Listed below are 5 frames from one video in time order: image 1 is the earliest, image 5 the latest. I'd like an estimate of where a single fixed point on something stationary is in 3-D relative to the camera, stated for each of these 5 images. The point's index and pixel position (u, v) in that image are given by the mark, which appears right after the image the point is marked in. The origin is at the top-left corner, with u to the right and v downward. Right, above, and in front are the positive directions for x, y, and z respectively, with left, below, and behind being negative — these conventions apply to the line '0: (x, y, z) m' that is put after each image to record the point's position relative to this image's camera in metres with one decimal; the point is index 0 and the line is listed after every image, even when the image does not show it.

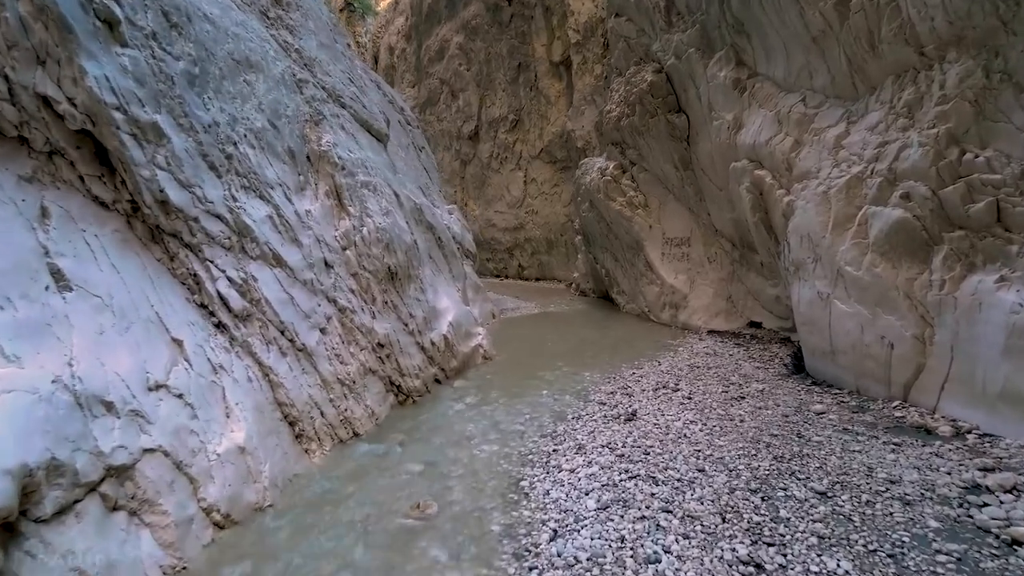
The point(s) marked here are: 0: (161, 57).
0: (-3.1, +2.1, +5.2) m
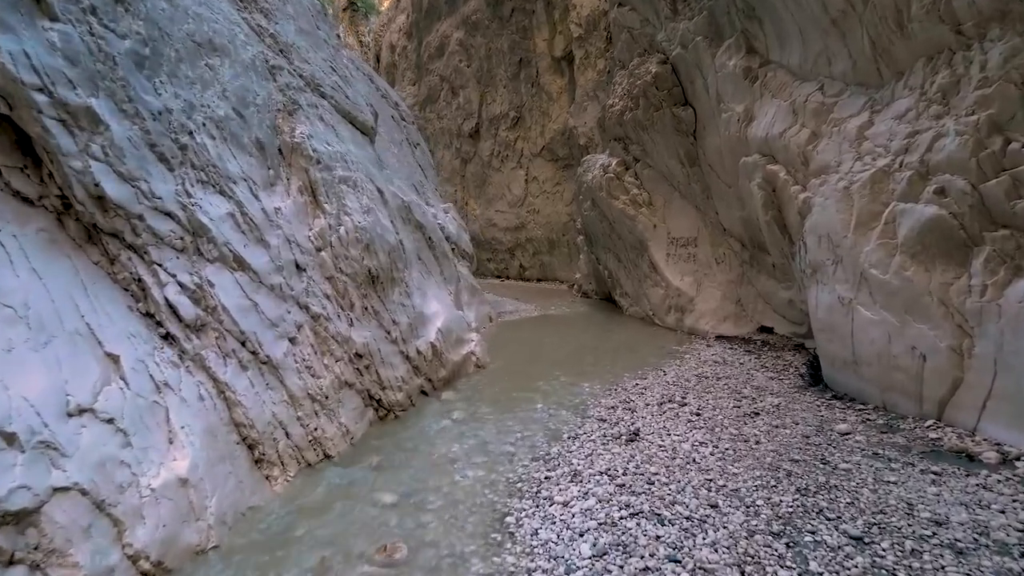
0: (-3.2, +2.0, +4.6) m
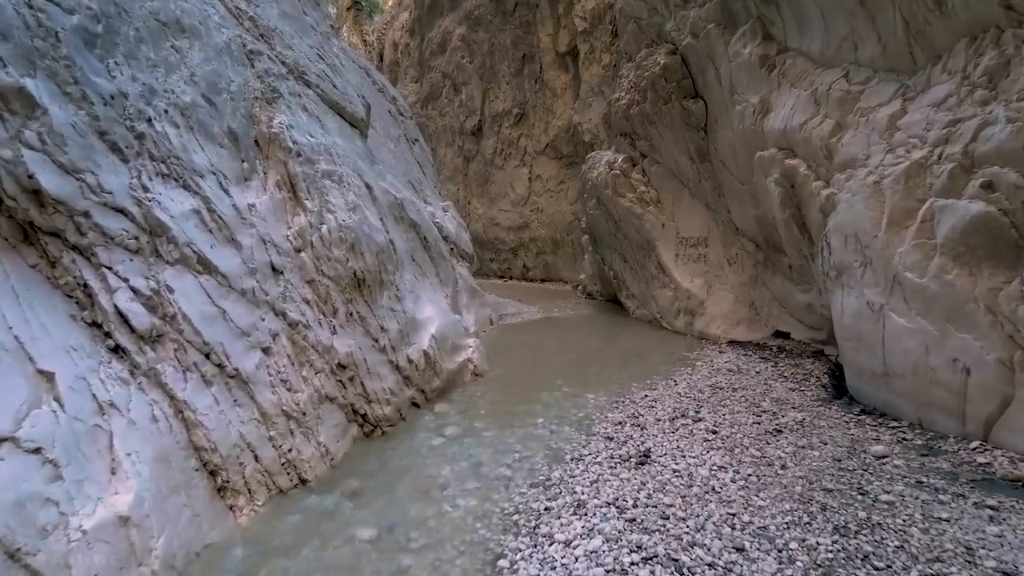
0: (-3.3, +2.0, +4.1) m
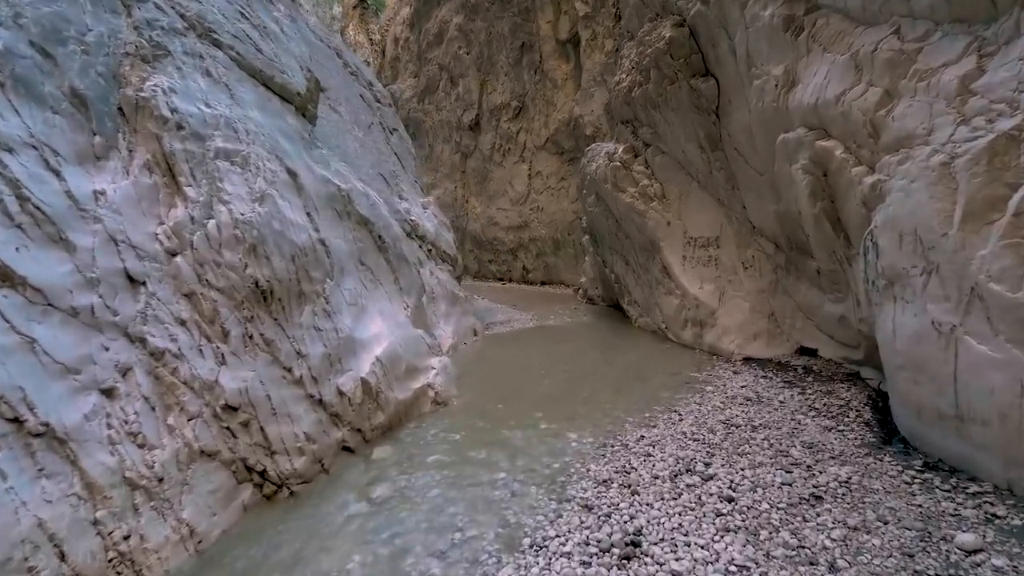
0: (-3.7, +1.8, +2.7) m
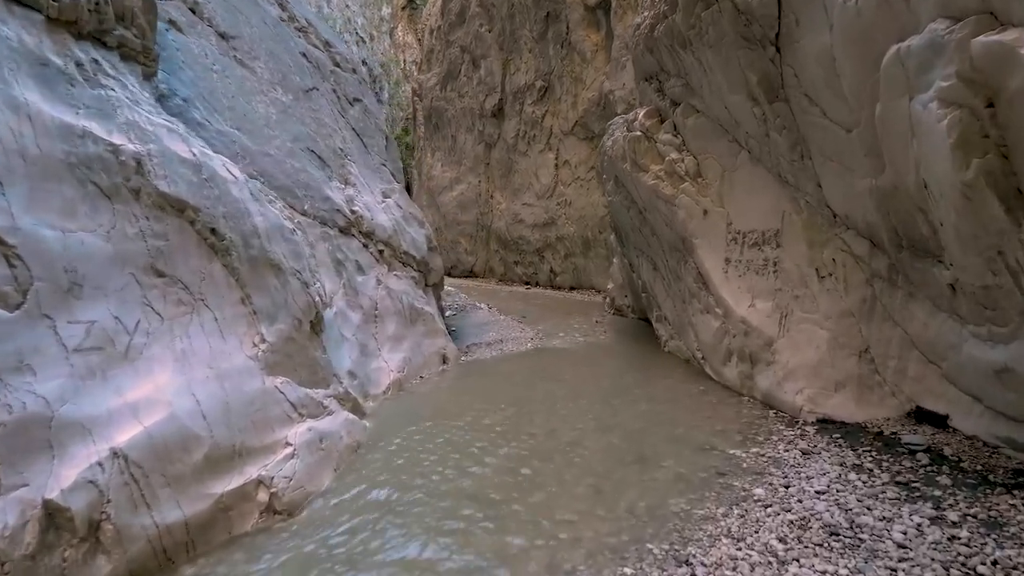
0: (-4.8, +1.7, +0.2) m
